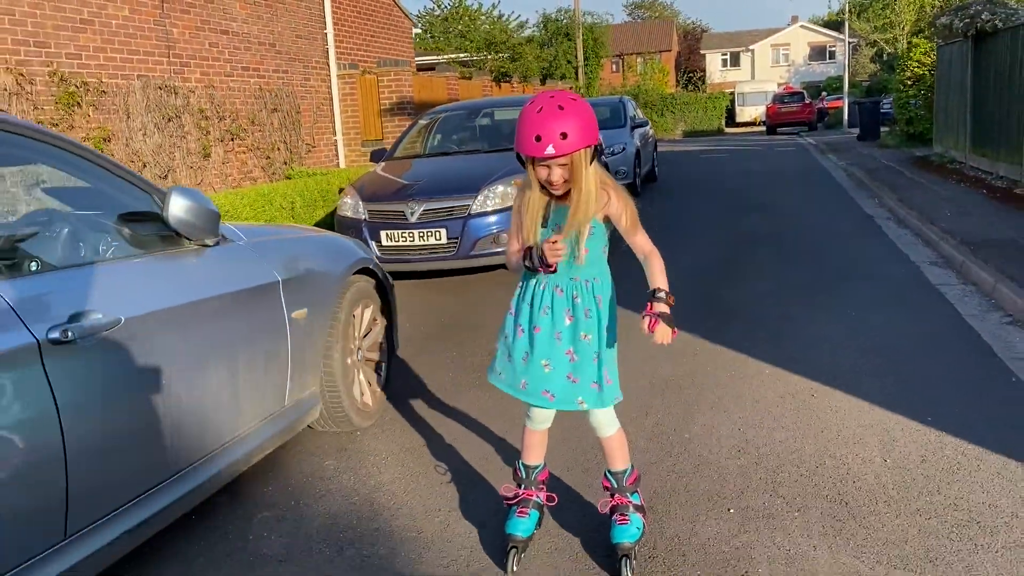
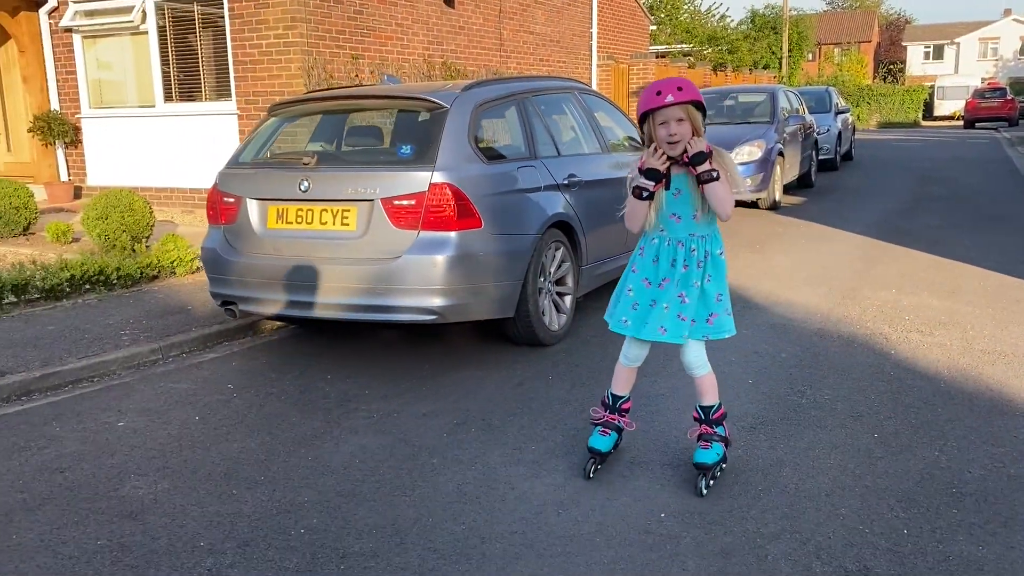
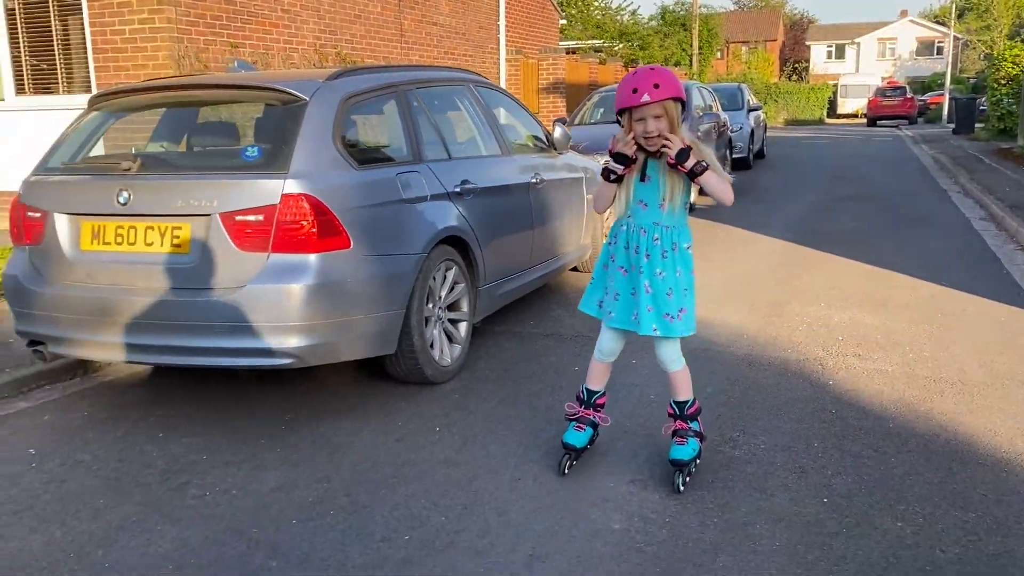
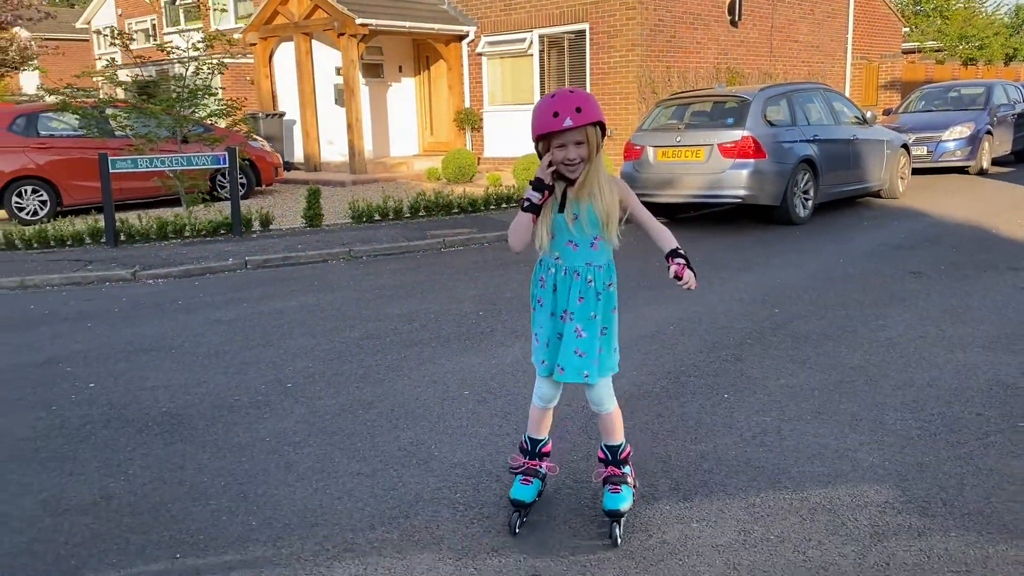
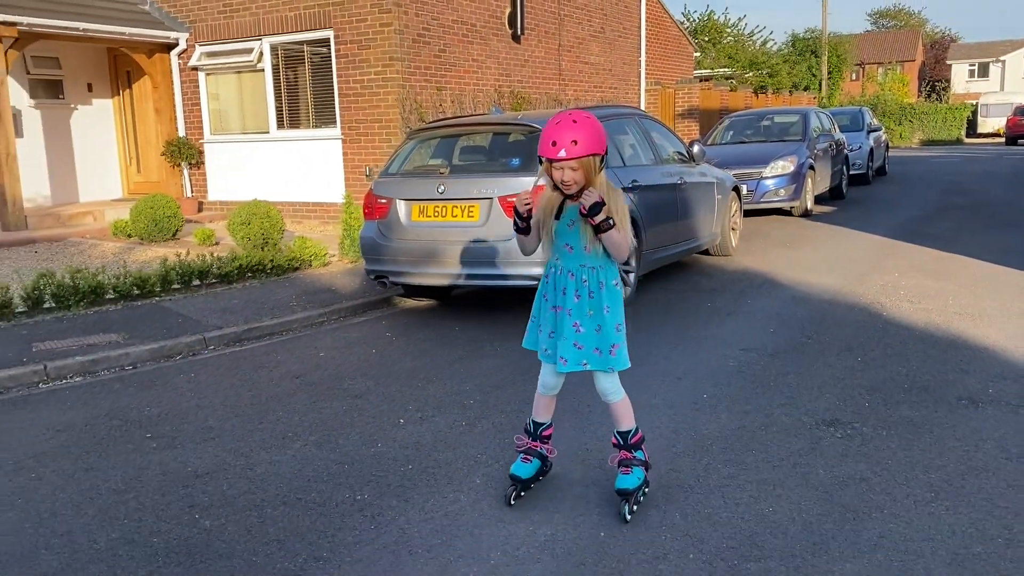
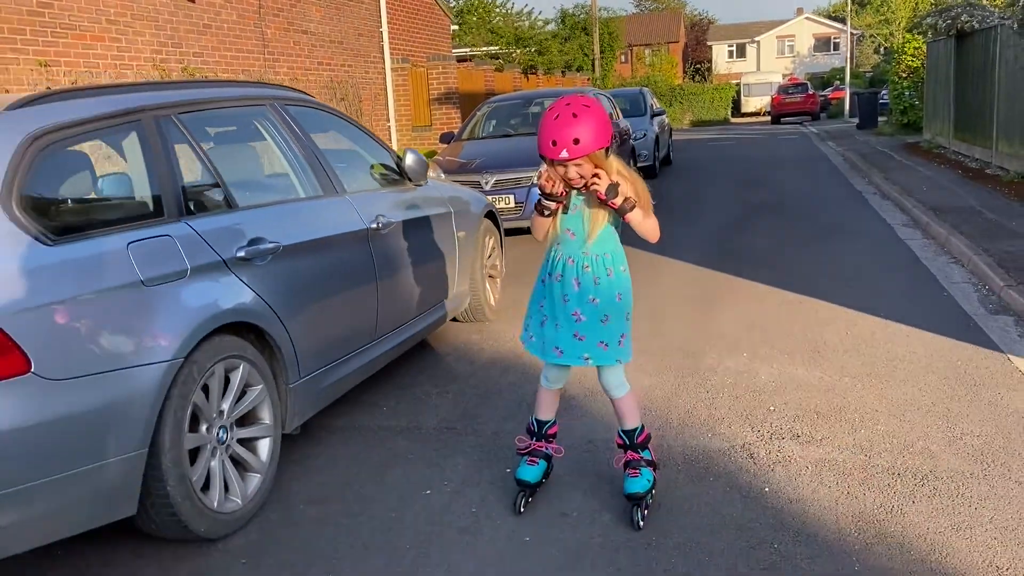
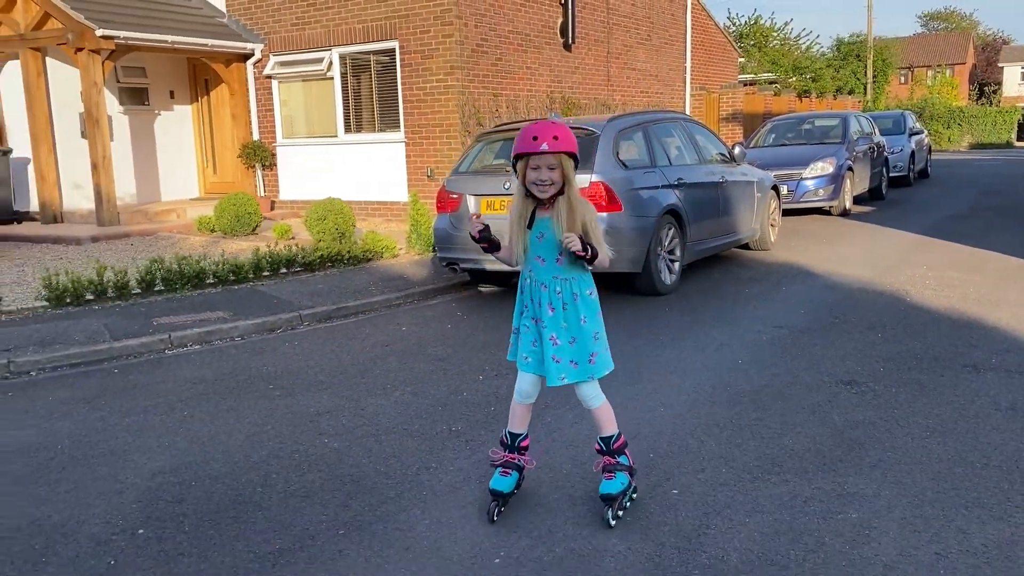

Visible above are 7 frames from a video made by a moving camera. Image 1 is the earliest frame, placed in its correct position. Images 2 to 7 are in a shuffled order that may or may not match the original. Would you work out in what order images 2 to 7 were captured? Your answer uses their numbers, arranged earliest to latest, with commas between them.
6, 3, 2, 5, 7, 4
